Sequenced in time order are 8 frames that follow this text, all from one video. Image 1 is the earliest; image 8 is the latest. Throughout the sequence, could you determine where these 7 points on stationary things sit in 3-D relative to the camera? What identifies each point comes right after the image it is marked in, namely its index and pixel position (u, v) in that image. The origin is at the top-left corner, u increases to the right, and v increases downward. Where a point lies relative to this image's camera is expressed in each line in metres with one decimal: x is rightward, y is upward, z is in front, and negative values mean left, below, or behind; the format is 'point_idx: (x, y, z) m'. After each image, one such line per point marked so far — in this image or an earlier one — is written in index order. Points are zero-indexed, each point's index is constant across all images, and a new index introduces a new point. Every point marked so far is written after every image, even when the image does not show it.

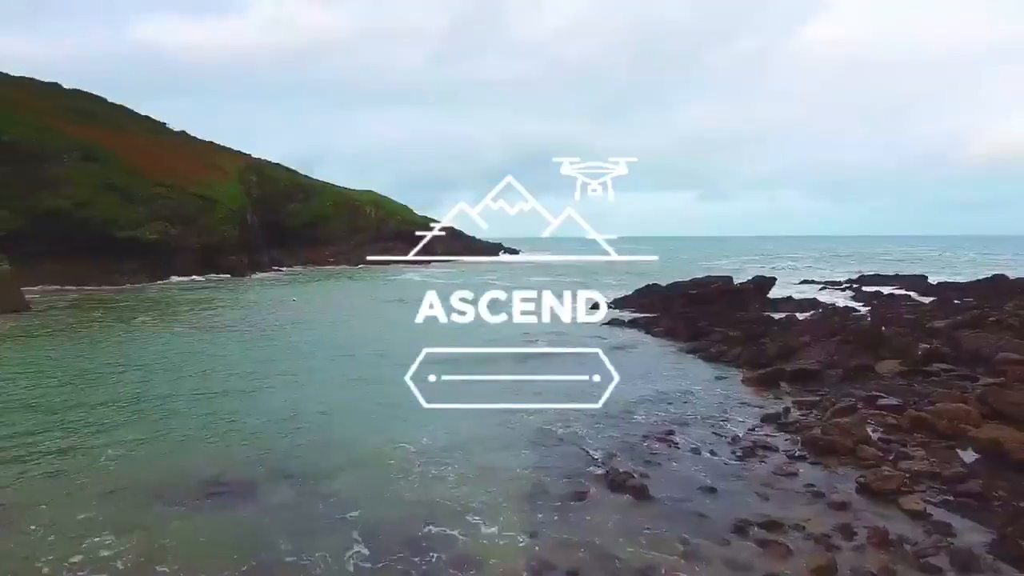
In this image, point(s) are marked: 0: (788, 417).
0: (+7.8, -3.7, +17.9) m
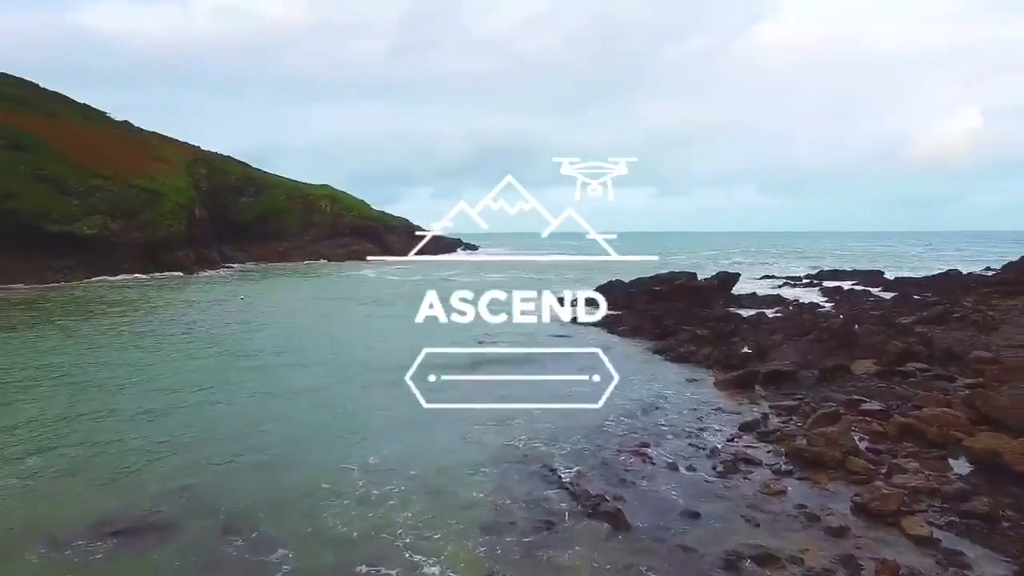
0: (+6.7, -3.7, +16.7) m
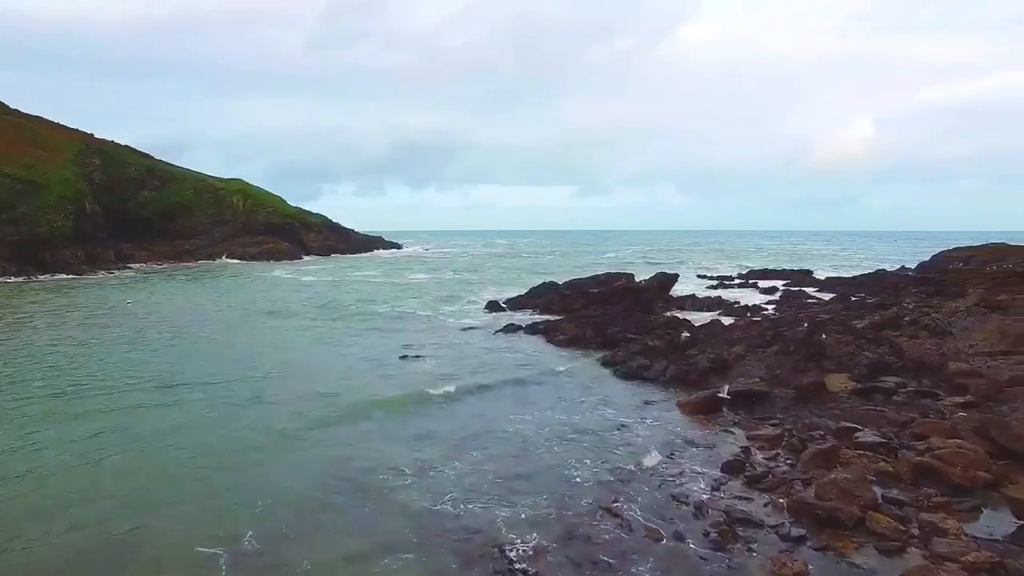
0: (+5.2, -3.9, +13.8) m
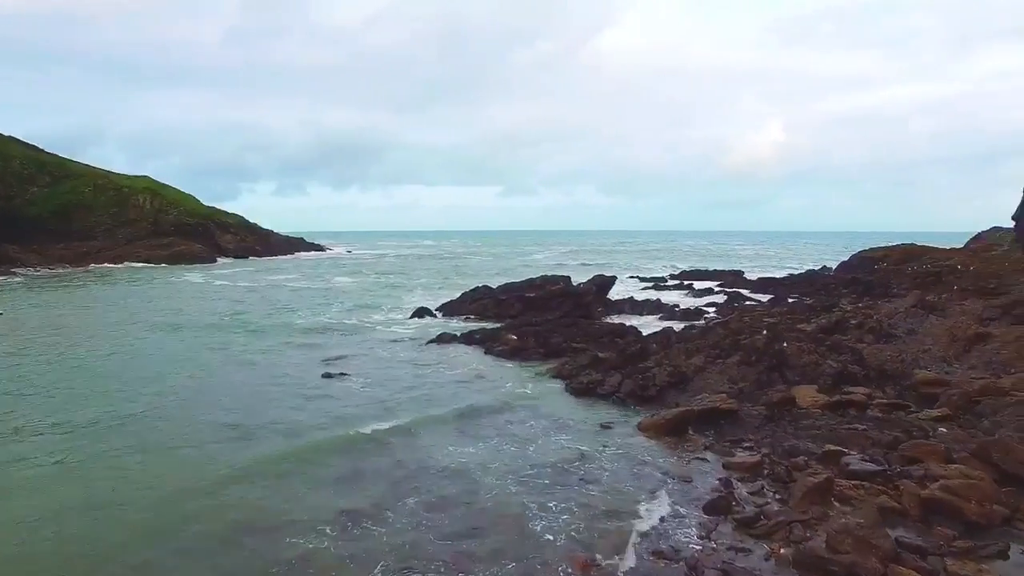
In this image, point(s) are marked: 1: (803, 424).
0: (+4.3, -4.1, +12.0) m
1: (+7.3, -3.4, +15.9) m
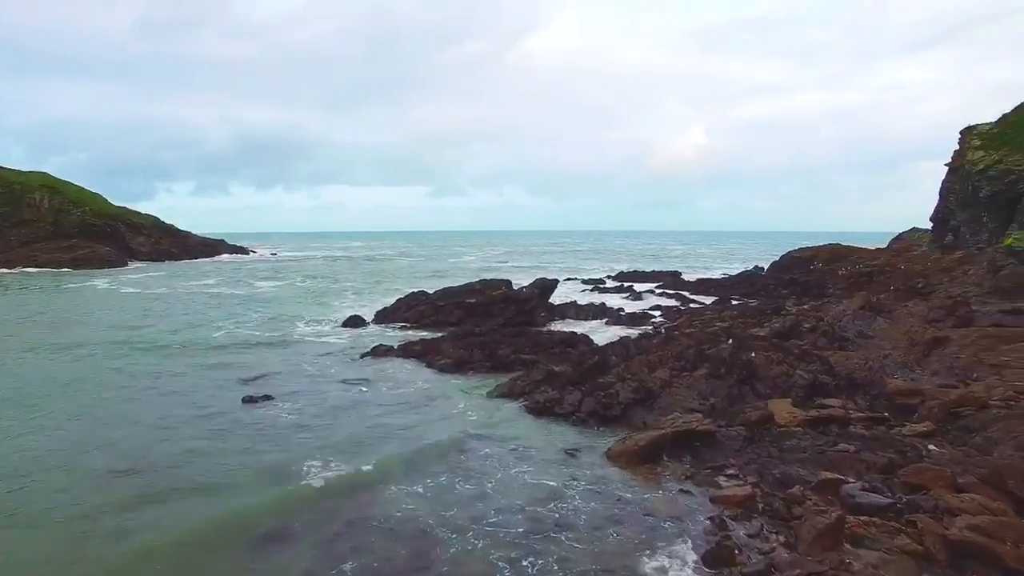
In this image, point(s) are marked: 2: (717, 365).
0: (+3.8, -4.3, +10.3) m
1: (+6.3, -3.6, +14.5) m
2: (+6.1, -2.3, +19.0) m
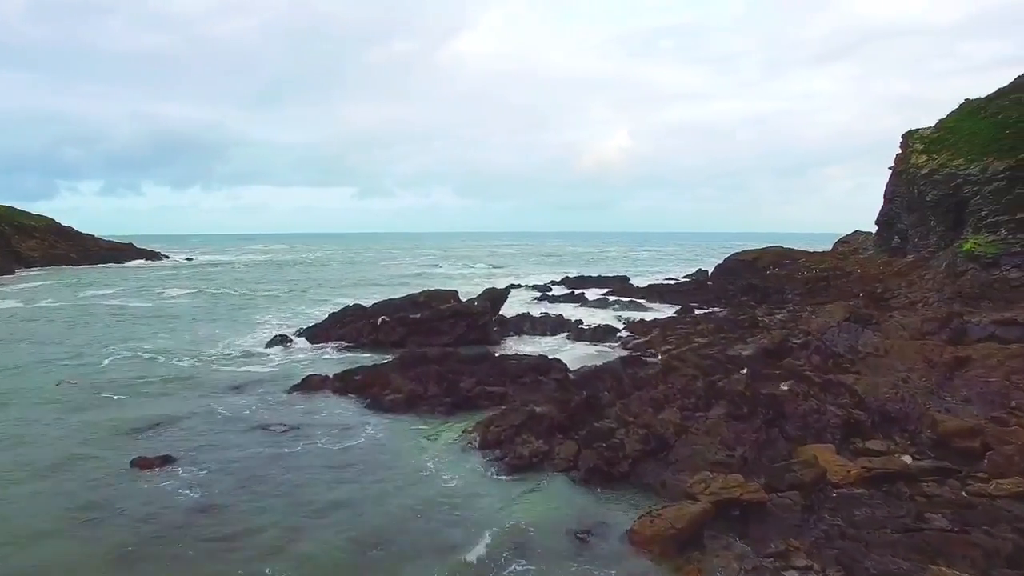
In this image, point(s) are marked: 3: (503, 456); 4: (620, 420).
0: (+4.2, -4.8, +6.8) m
1: (+6.2, -4.1, +11.3) m
2: (+5.5, -2.8, +15.7) m
3: (-0.2, -4.0, +15.2) m
4: (+2.6, -3.3, +15.6) m
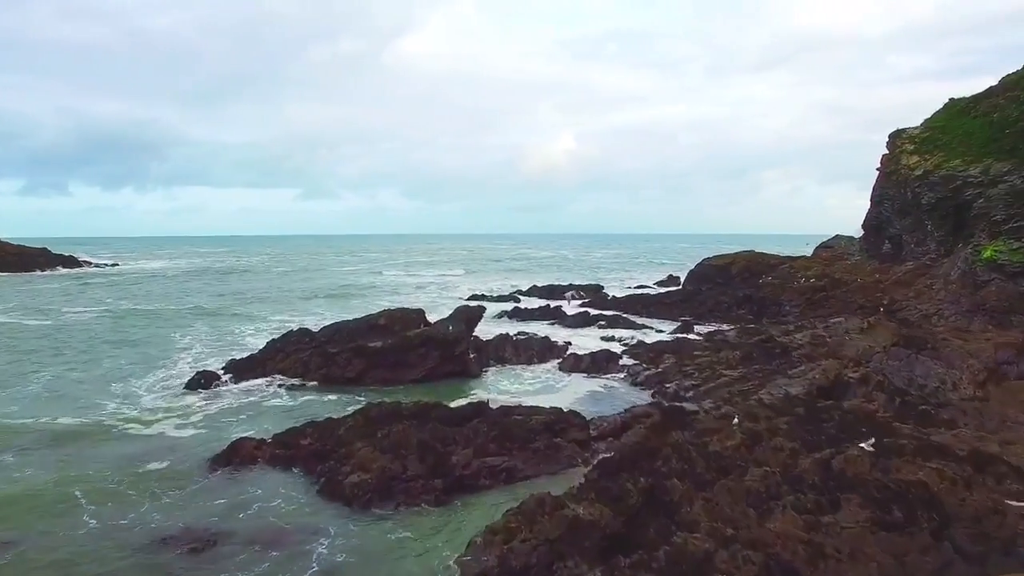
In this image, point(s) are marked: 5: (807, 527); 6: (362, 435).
0: (+5.5, -5.6, +1.7) m
1: (+7.2, -4.8, +6.3) m
2: (+6.2, -3.6, +10.6) m
3: (+0.5, -4.8, +9.7) m
4: (+3.3, -4.0, +10.3) m
5: (+4.8, -3.9, +10.4) m
6: (-3.8, -3.8, +16.1) m
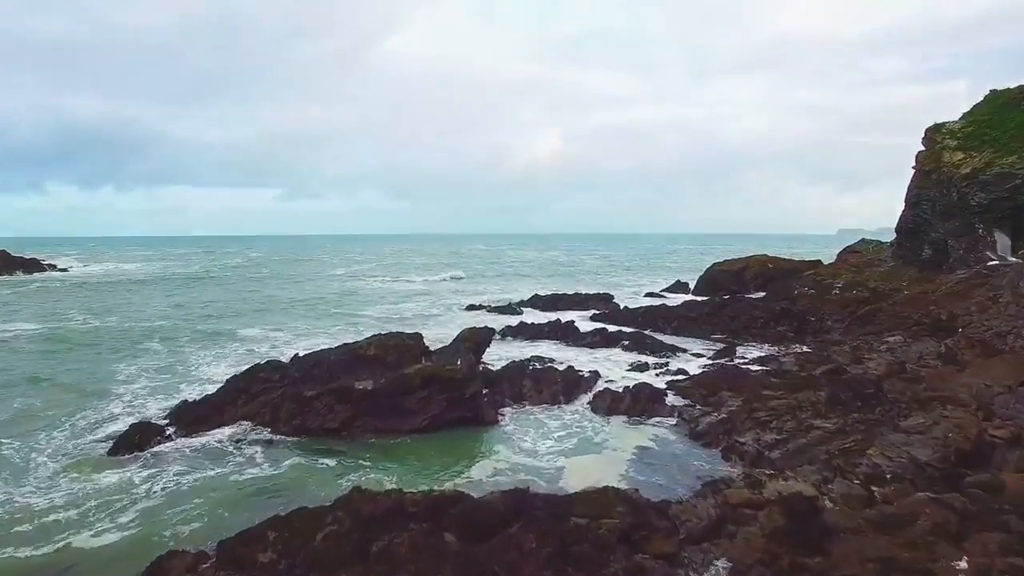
0: (+7.0, -6.3, -3.5) m
1: (+8.5, -5.6, +1.2) m
2: (+7.3, -4.3, +5.5) m
3: (+1.7, -5.6, +4.4) m
4: (+4.5, -4.8, +5.1) m
5: (+6.0, -4.6, +5.2) m
6: (-2.7, -4.6, +10.7) m
